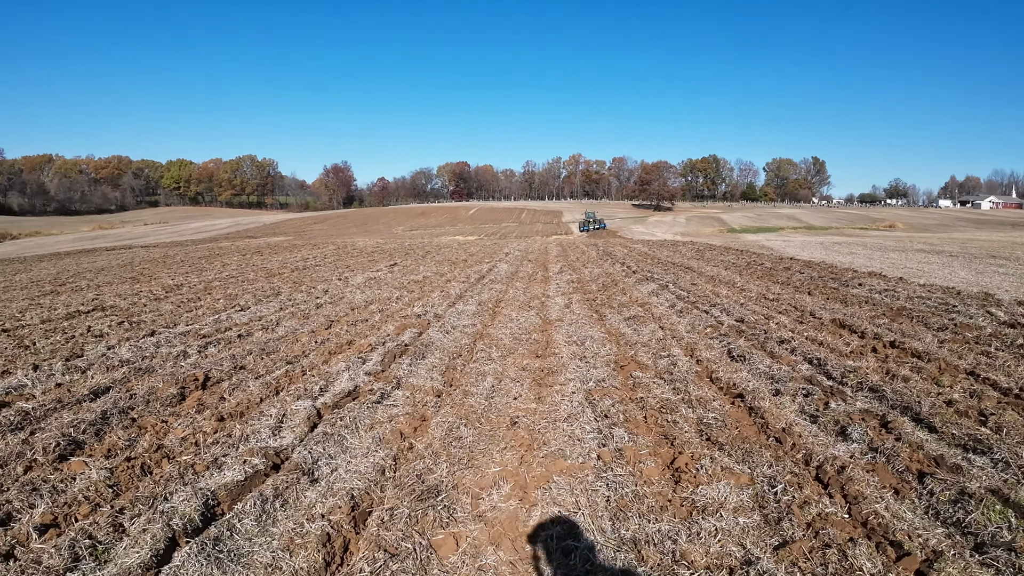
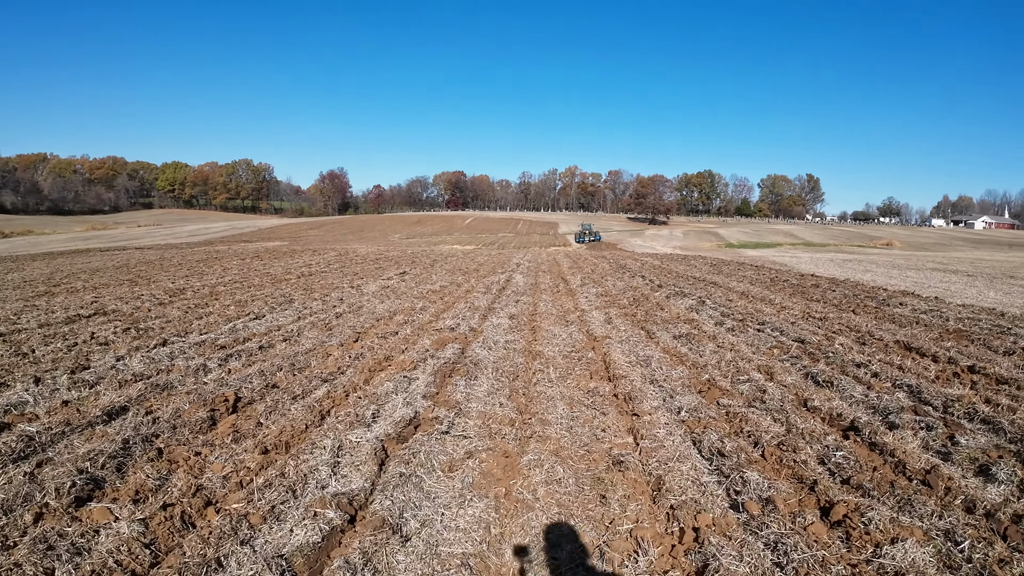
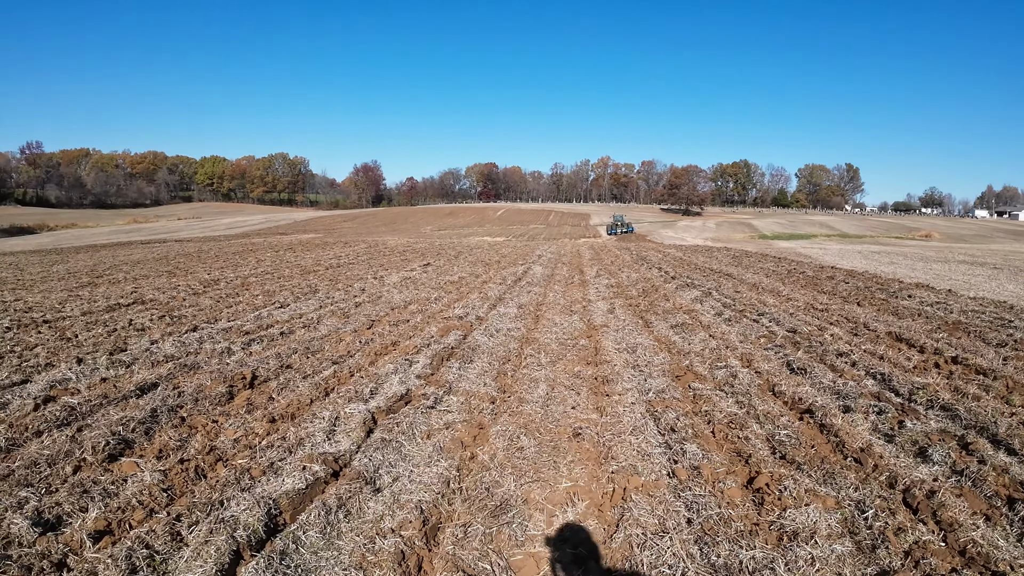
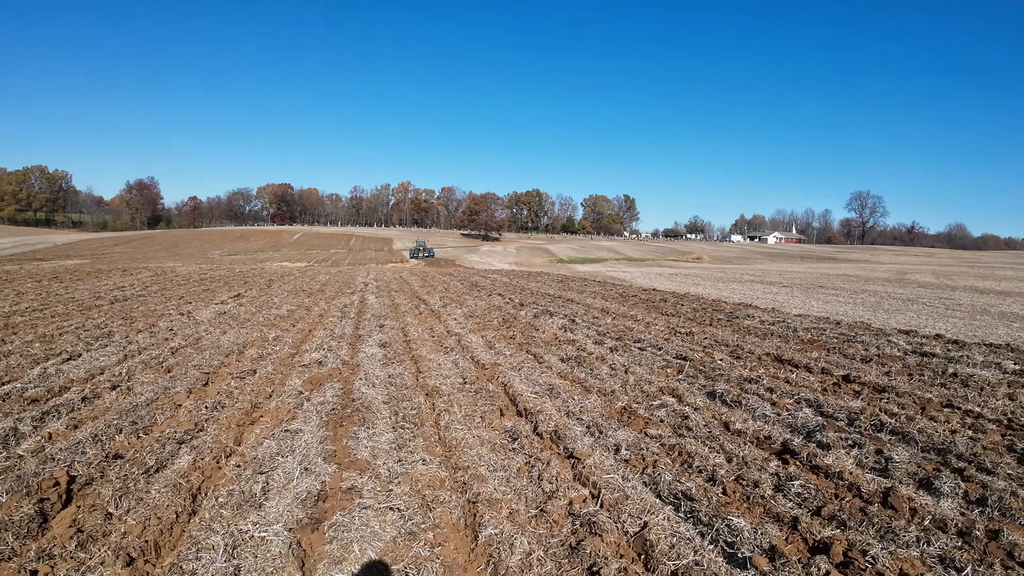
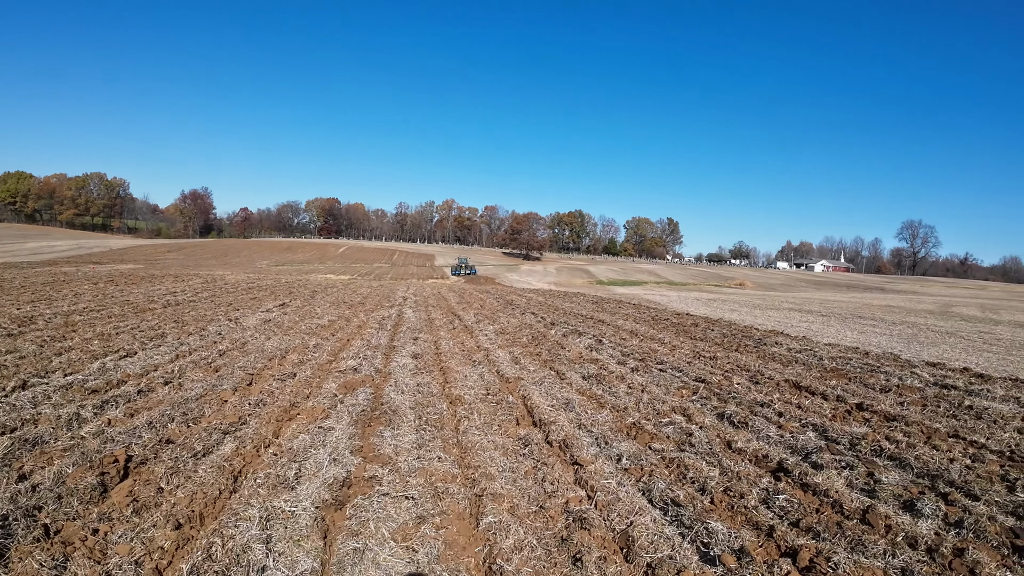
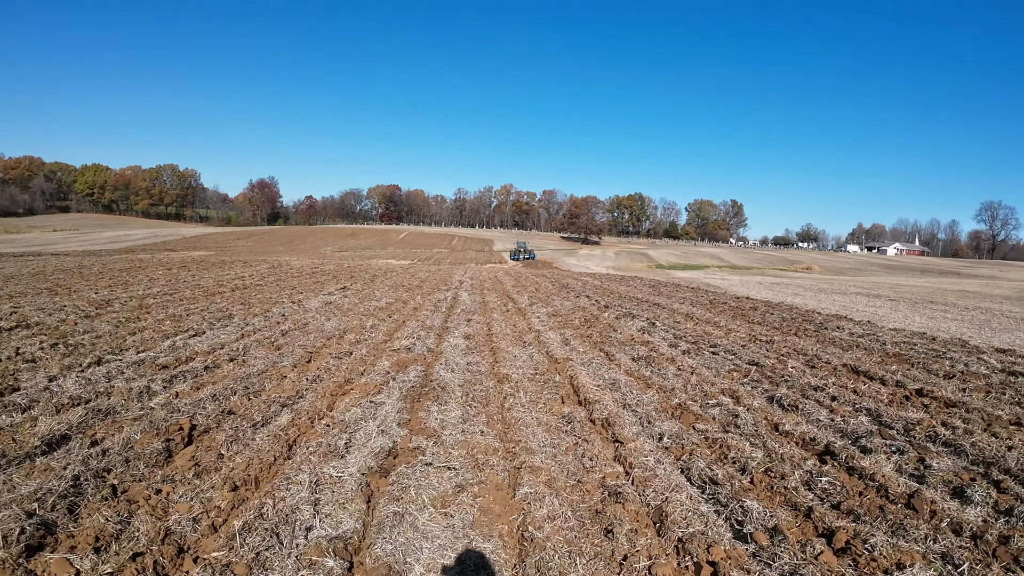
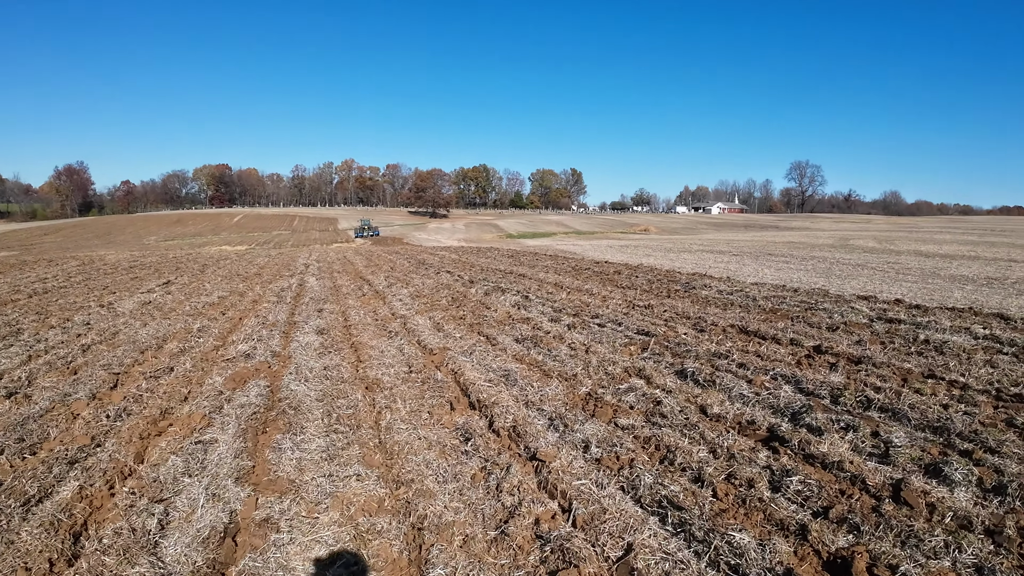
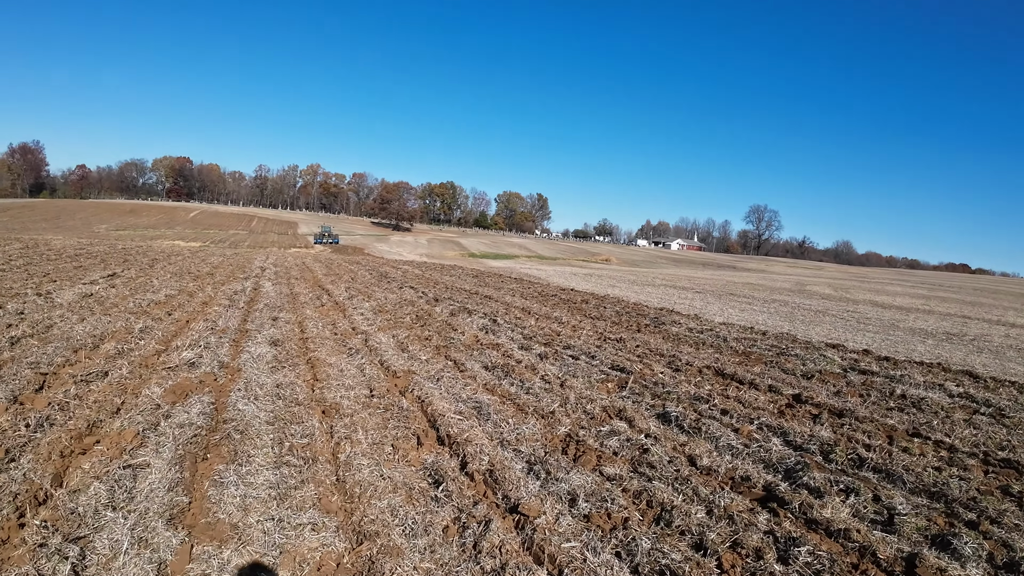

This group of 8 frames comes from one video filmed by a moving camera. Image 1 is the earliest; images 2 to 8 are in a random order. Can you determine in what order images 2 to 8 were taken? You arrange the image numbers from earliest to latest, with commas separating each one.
3, 2, 6, 5, 4, 7, 8
